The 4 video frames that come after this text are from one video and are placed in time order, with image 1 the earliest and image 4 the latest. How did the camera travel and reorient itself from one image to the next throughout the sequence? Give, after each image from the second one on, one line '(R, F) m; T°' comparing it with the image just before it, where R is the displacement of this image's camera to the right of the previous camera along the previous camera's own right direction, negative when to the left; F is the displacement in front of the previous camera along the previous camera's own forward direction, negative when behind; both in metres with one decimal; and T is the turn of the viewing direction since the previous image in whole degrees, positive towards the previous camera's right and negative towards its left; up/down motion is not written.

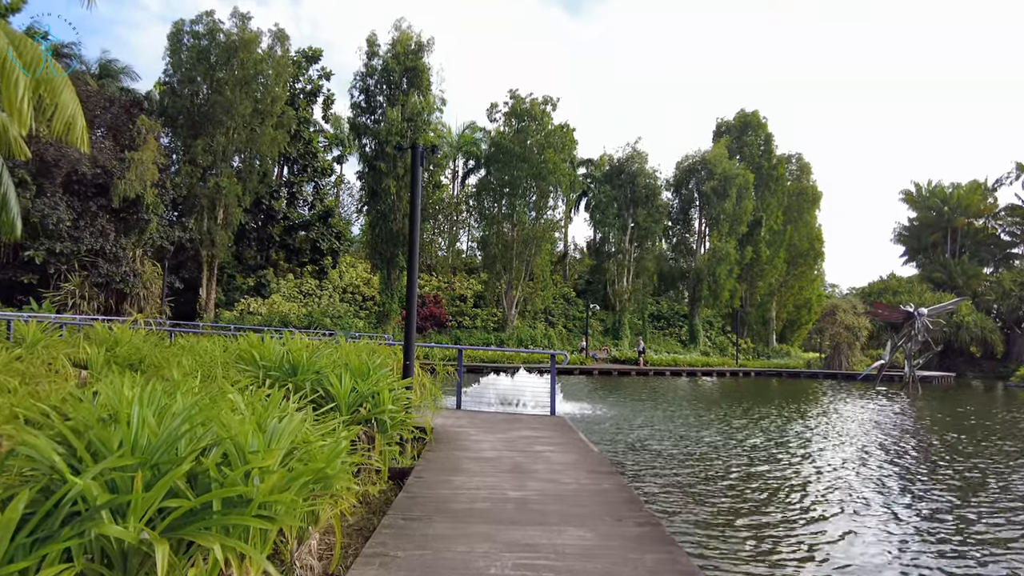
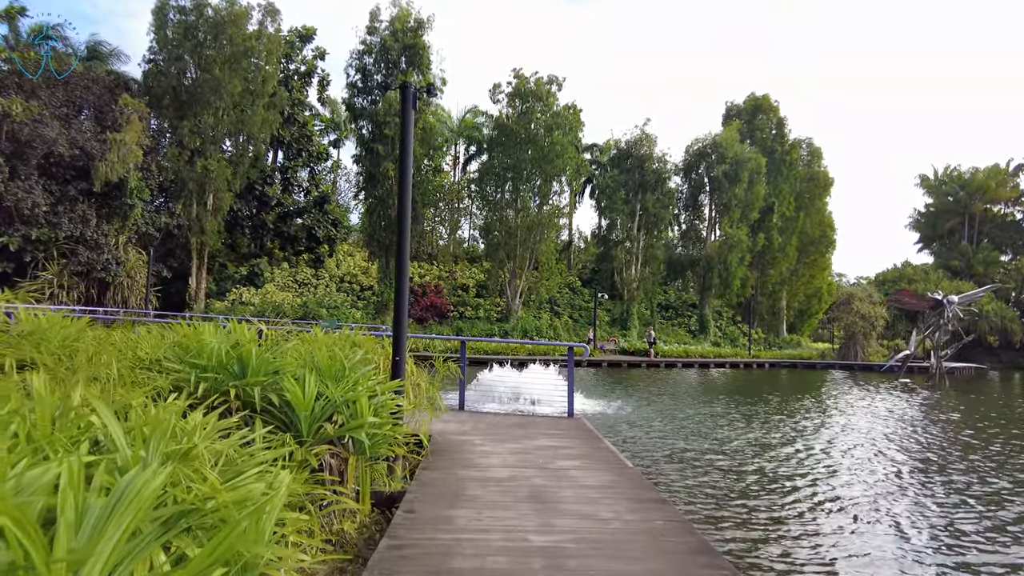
(-0.1, +1.0) m; 0°
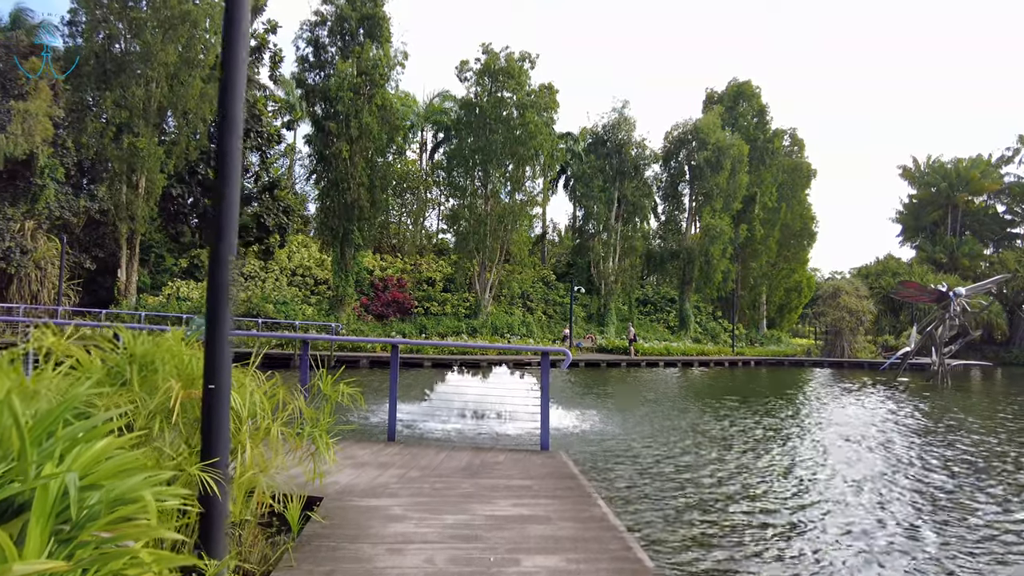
(+0.2, +1.8) m; +2°
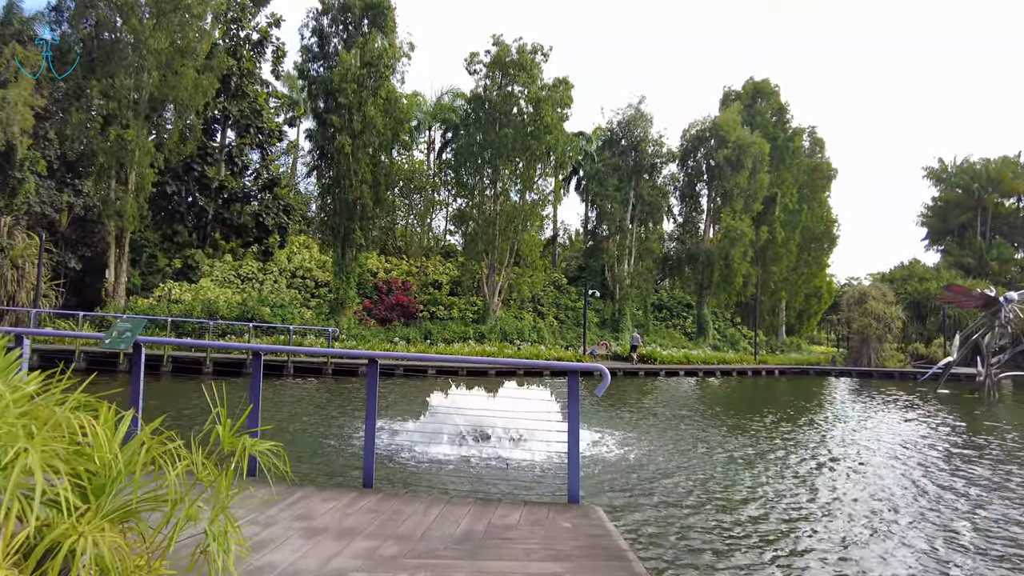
(0.0, +1.1) m; -1°
